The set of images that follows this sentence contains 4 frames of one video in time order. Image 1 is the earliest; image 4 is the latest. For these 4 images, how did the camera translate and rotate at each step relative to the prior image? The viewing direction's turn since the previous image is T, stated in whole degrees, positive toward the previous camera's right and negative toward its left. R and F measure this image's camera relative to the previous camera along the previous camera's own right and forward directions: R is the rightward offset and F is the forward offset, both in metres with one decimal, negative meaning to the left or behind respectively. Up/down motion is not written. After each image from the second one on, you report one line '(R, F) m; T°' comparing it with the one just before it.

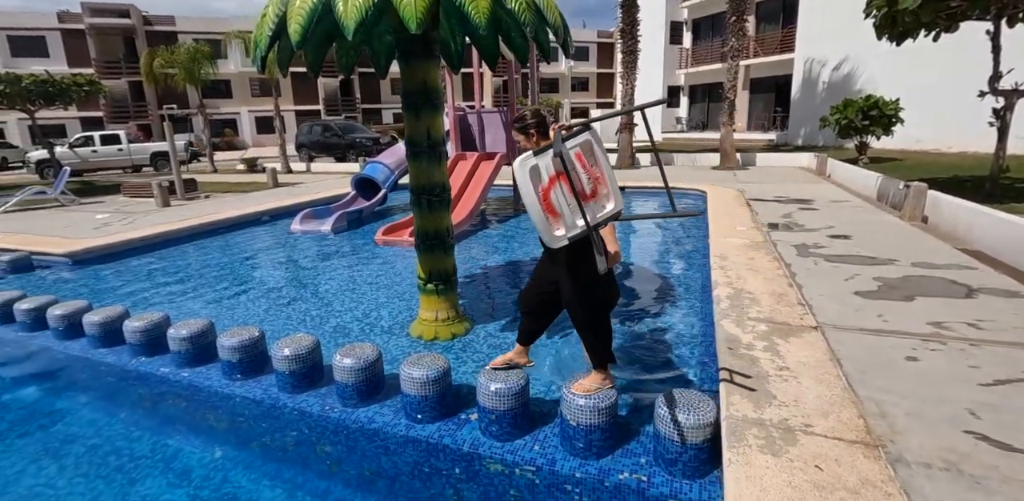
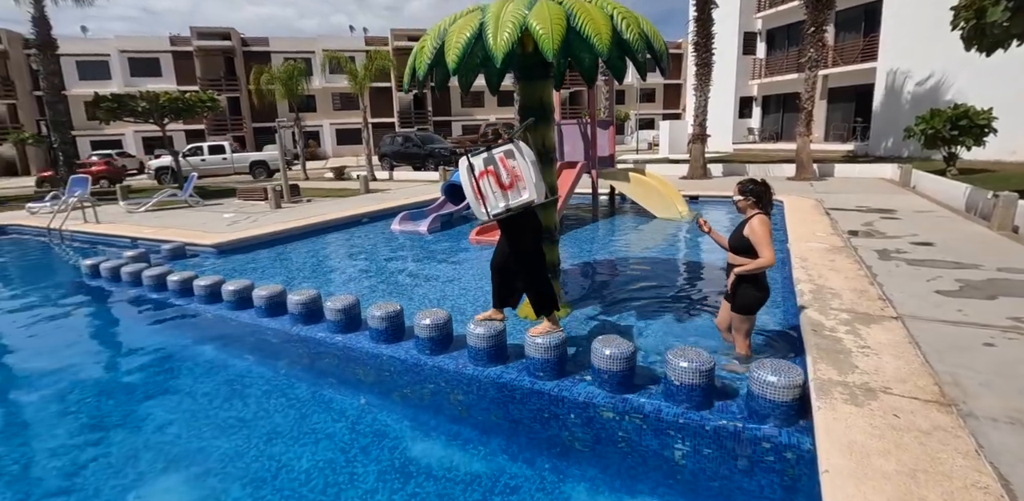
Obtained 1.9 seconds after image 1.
(-0.4, -0.7) m; -6°
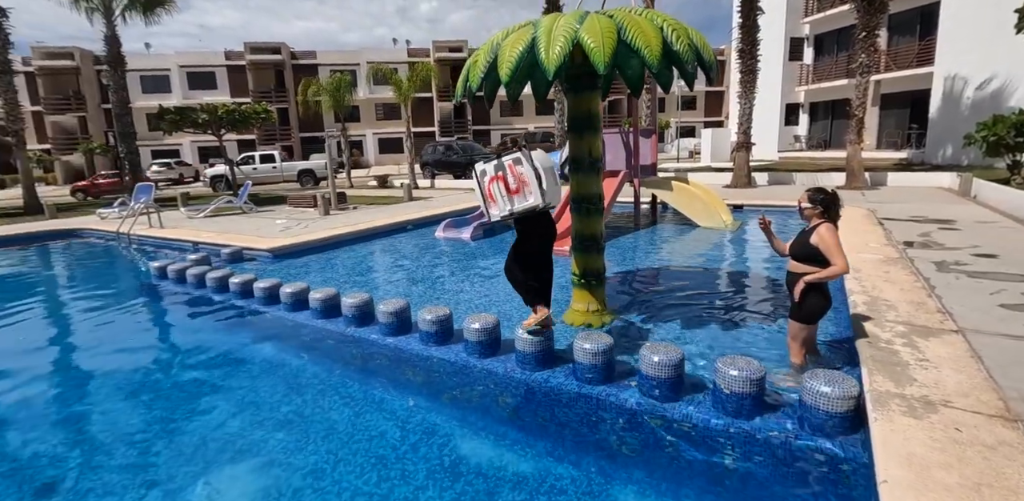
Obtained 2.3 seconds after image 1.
(-0.1, -0.1) m; -4°
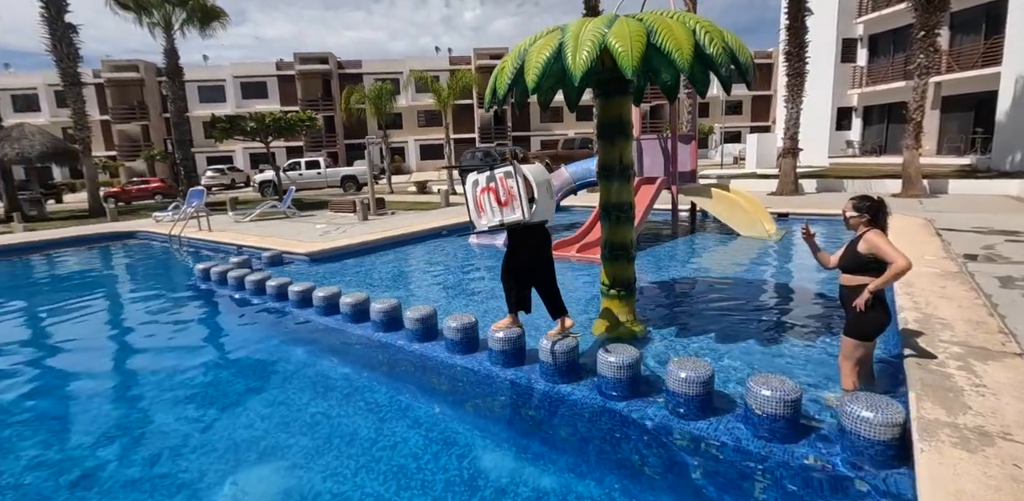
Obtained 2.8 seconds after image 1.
(+0.1, +0.1) m; -4°
